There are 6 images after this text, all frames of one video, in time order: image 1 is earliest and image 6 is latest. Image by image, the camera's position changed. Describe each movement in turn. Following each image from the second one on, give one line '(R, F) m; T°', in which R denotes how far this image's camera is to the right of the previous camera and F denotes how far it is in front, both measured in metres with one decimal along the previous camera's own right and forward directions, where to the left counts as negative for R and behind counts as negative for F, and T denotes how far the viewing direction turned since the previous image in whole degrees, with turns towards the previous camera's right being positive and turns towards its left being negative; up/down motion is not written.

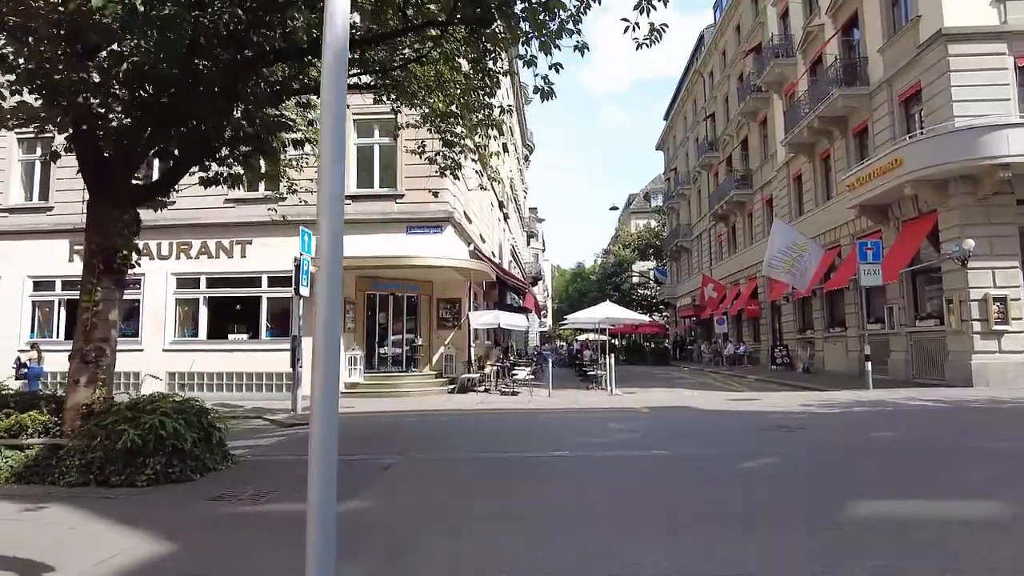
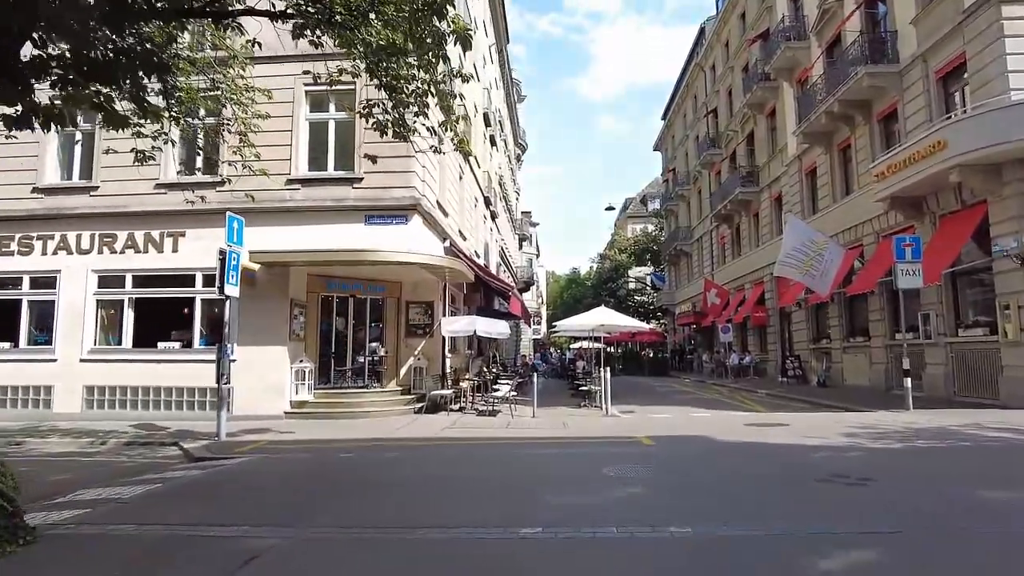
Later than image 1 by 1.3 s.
(+0.4, +2.6) m; 0°
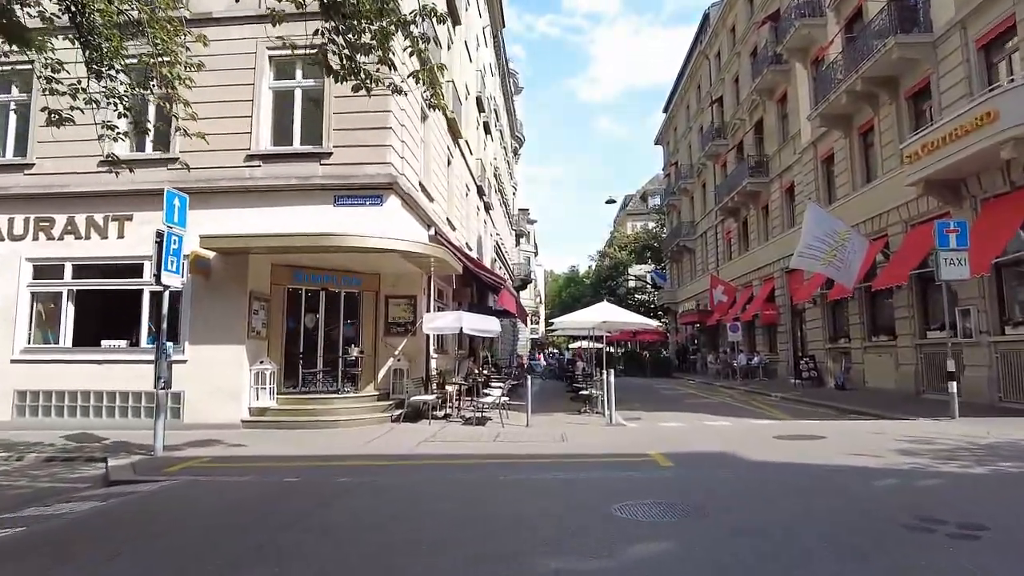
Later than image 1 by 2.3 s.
(+0.1, +1.8) m; 0°
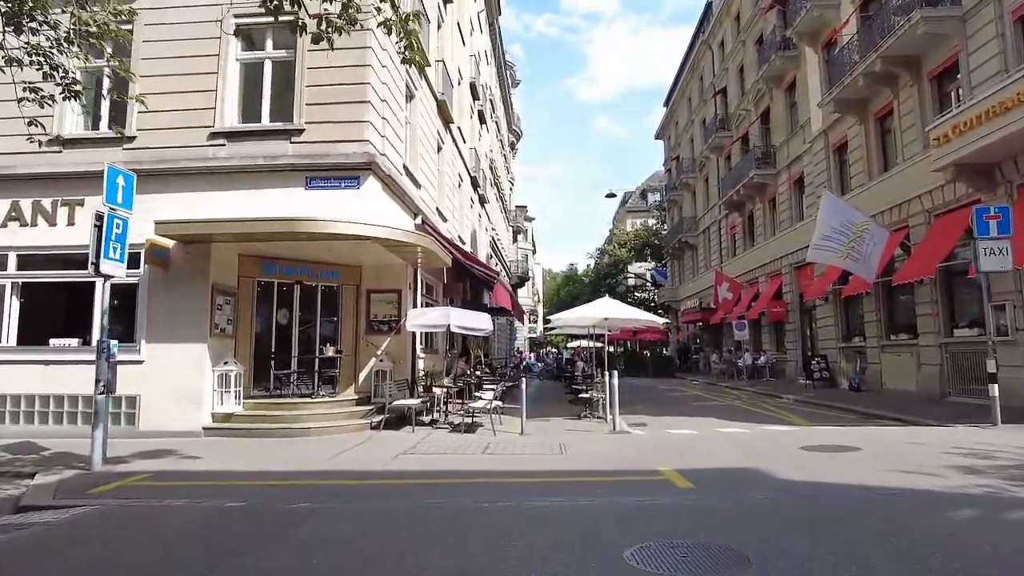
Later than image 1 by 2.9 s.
(+0.1, +1.3) m; 0°
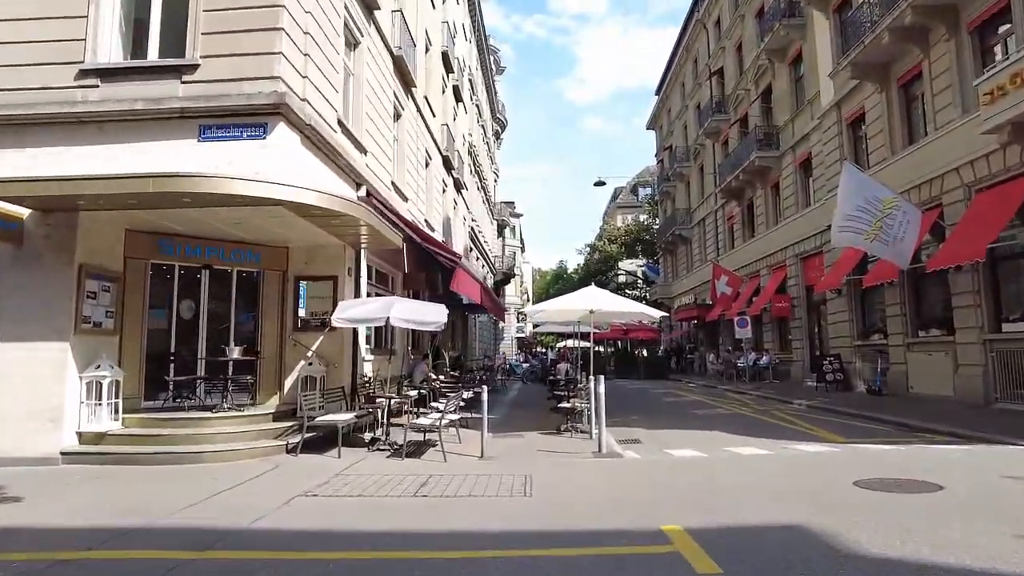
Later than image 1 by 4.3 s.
(+0.5, +2.6) m; +1°
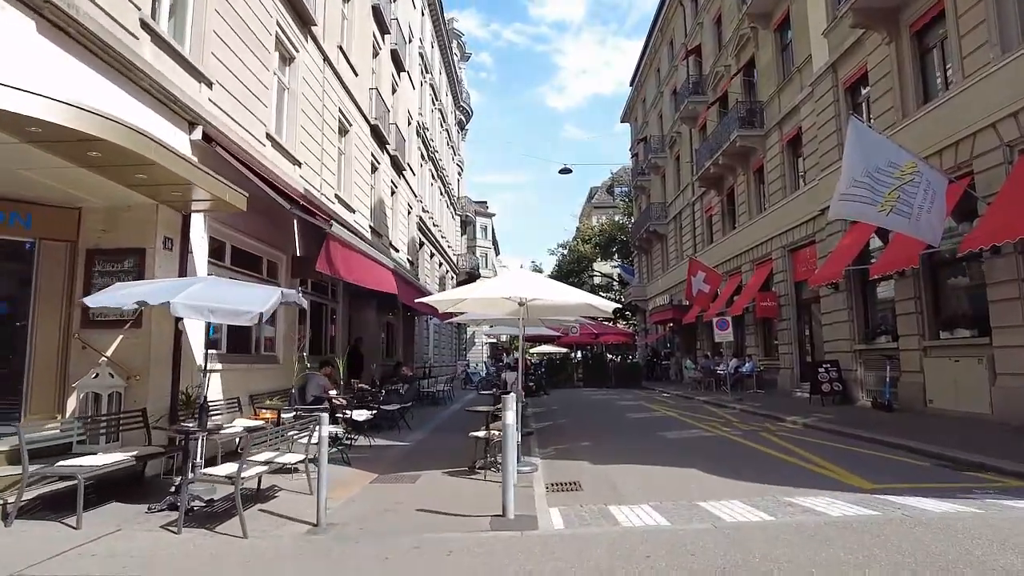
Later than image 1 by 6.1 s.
(+1.1, +3.4) m; +2°
